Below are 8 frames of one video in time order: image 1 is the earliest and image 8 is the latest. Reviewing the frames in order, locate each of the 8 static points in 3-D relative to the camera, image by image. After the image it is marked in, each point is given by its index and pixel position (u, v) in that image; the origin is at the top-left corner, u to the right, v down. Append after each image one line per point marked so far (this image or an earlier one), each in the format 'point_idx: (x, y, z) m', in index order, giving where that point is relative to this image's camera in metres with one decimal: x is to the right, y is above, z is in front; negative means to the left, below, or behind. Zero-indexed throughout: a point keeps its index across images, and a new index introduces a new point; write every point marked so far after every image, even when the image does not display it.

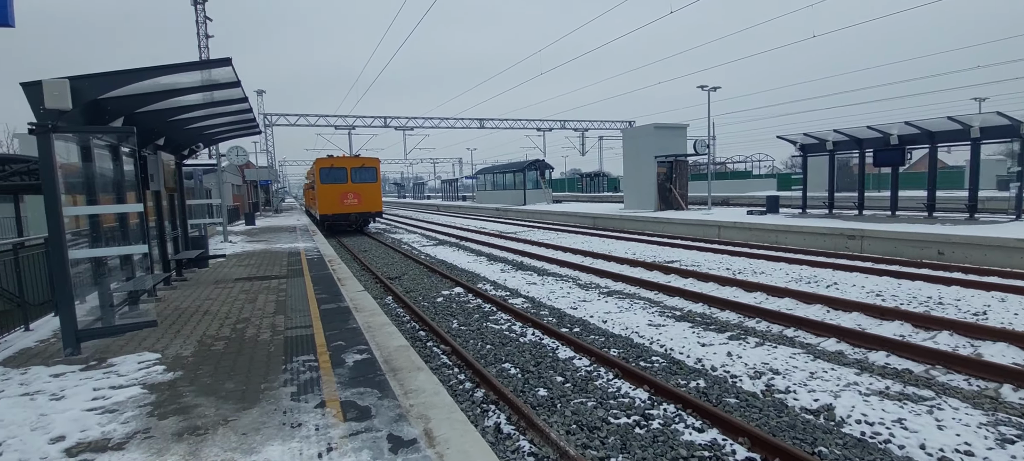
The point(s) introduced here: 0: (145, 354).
0: (-3.7, -1.2, +5.0) m
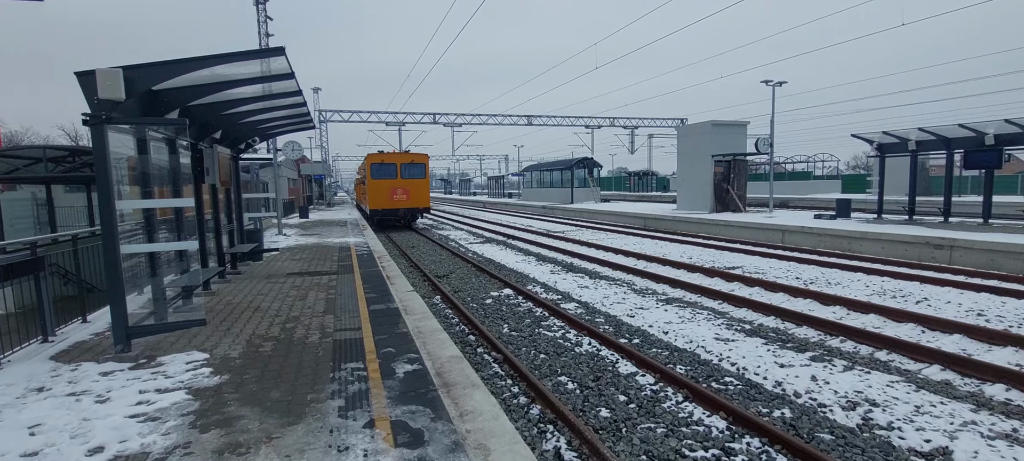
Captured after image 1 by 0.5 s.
0: (-3.1, -1.2, +4.9) m
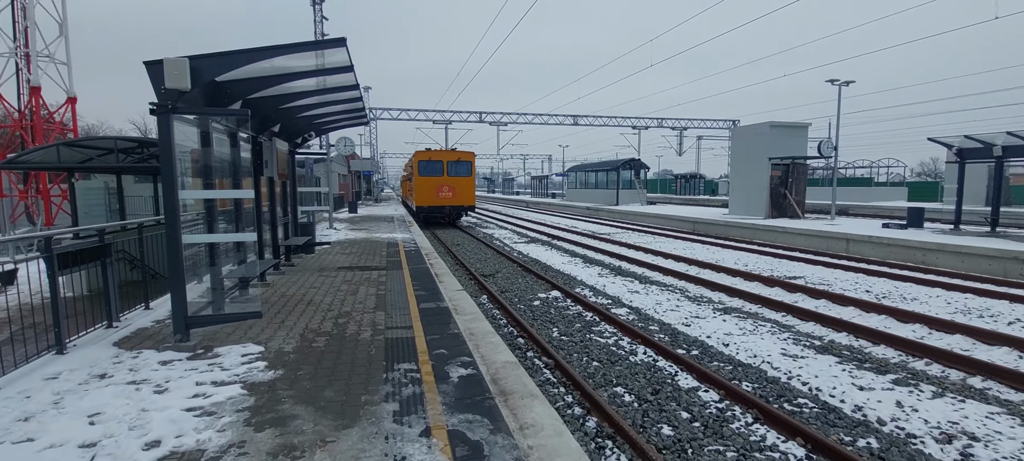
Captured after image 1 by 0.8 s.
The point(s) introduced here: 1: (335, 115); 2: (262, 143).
0: (-2.6, -1.1, +4.8) m
1: (-3.6, +2.3, +9.8) m
2: (-4.1, +1.4, +8.1) m
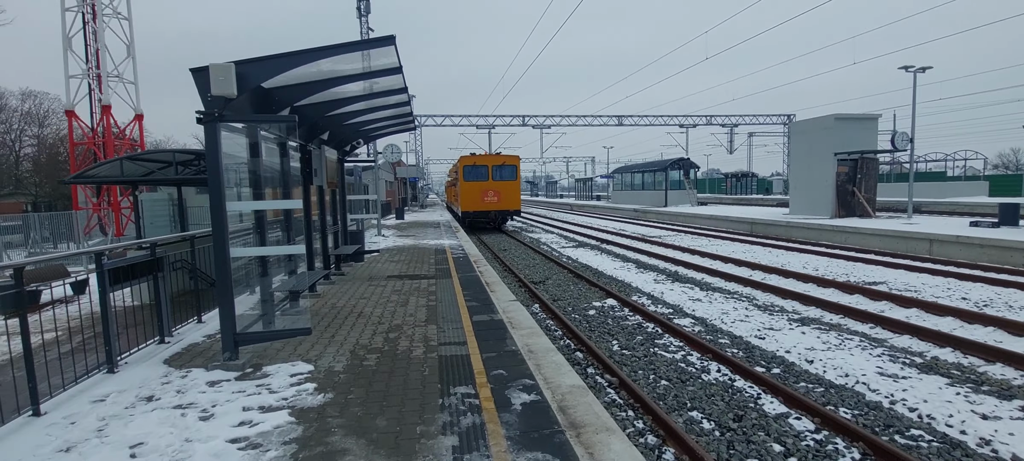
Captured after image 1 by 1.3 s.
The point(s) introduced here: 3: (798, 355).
0: (-2.0, -1.2, +4.6) m
1: (-2.6, +2.1, +9.7) m
2: (-3.2, +1.3, +8.0) m
3: (+4.0, -1.8, +7.0) m
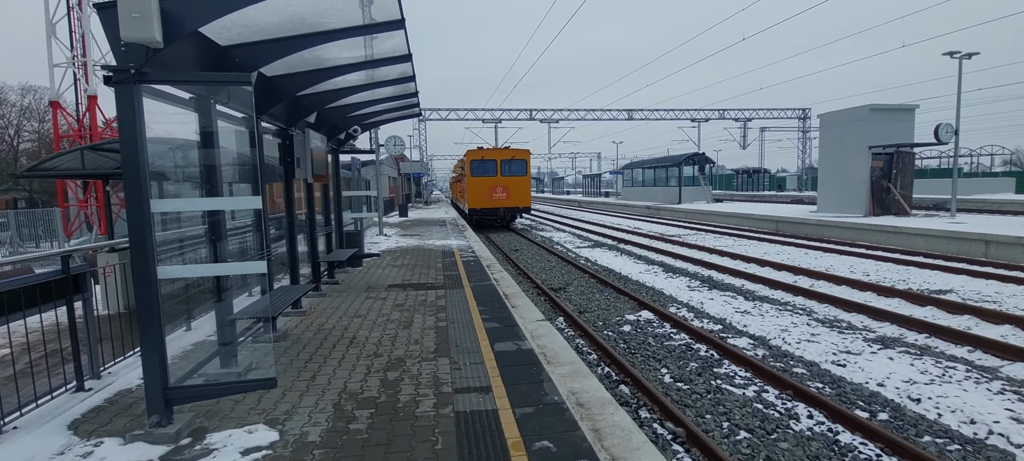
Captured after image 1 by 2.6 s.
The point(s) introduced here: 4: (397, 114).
0: (-1.7, -1.3, +3.2) m
1: (-2.2, +2.1, +8.3) m
2: (-2.9, +1.2, +6.6) m
3: (+4.4, -1.8, +5.6) m
4: (-2.2, +2.2, +9.5) m
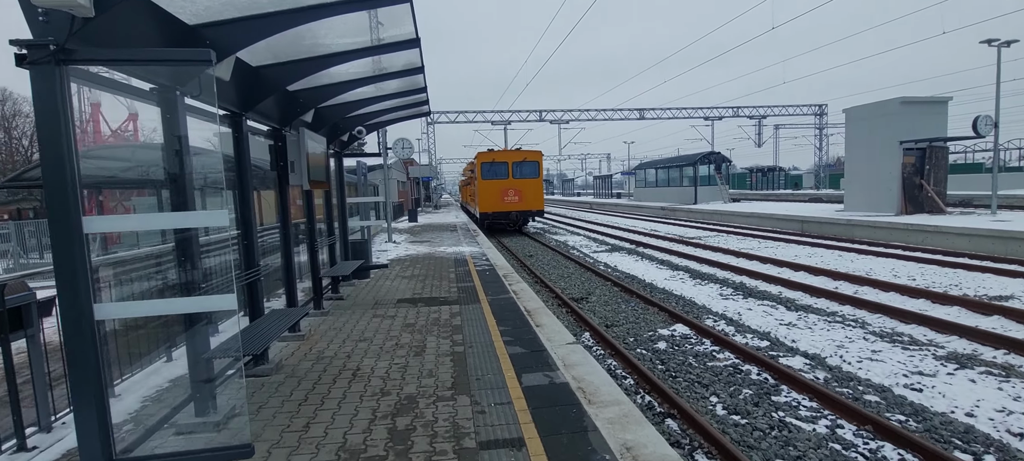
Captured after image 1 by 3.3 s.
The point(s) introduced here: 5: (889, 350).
0: (-1.4, -1.4, +2.5) m
1: (-1.9, +2.0, +7.6) m
2: (-2.6, +1.1, +5.9) m
3: (+4.6, -1.9, +4.8) m
4: (-1.9, +2.1, +8.7) m
5: (+5.2, -1.6, +6.9) m
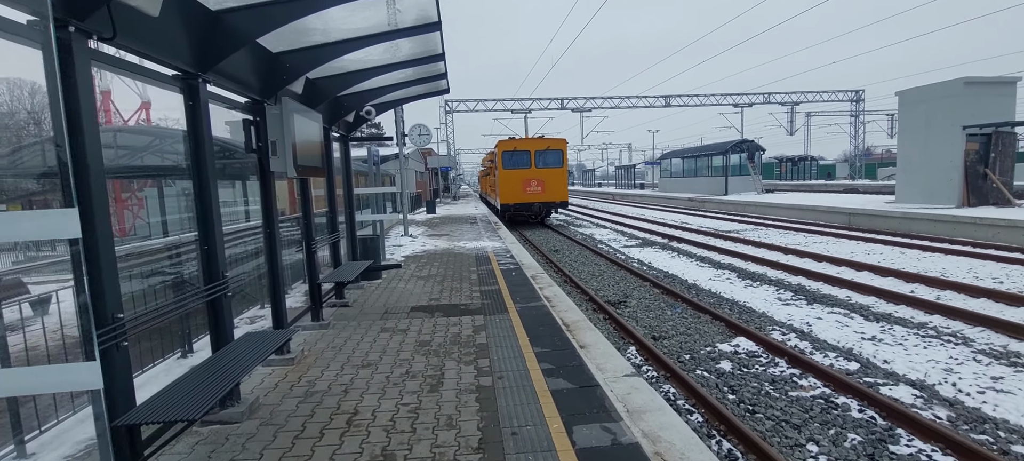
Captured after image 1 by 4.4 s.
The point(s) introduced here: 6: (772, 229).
0: (-1.2, -1.5, +1.4) m
1: (-1.5, +2.0, +6.5) m
2: (-2.3, +1.1, +4.8) m
3: (+5.0, -1.9, +3.5) m
4: (-1.4, +2.1, +7.6) m
5: (+5.6, -1.6, +5.6) m
6: (+10.0, 0.0, +19.2) m
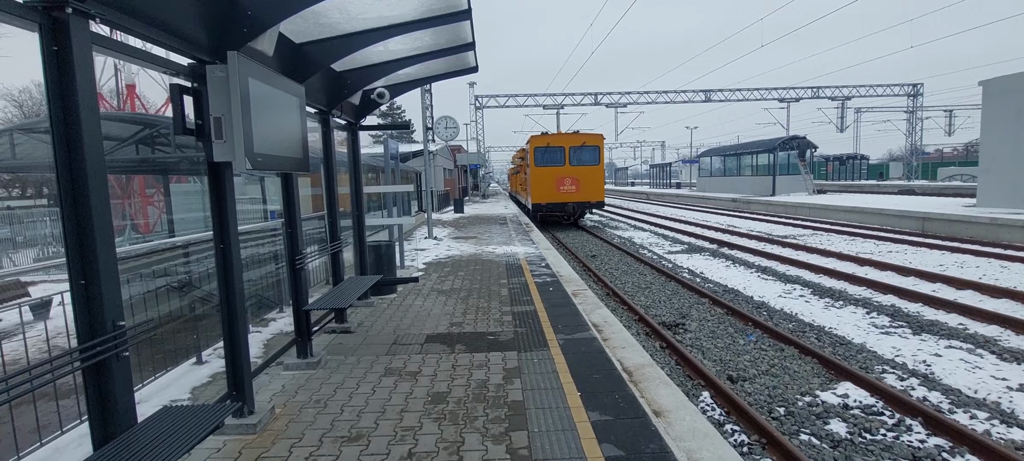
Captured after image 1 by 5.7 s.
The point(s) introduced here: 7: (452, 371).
0: (-1.1, -1.6, +0.2) m
1: (-1.0, +1.9, +5.2) m
2: (-1.9, +1.0, +3.6) m
3: (+5.2, -2.1, +1.9) m
4: (-0.9, +2.0, +6.3) m
5: (+5.9, -1.8, +3.9) m
6: (+11.2, -0.2, +17.3) m
7: (-0.5, -1.2, +4.1) m
